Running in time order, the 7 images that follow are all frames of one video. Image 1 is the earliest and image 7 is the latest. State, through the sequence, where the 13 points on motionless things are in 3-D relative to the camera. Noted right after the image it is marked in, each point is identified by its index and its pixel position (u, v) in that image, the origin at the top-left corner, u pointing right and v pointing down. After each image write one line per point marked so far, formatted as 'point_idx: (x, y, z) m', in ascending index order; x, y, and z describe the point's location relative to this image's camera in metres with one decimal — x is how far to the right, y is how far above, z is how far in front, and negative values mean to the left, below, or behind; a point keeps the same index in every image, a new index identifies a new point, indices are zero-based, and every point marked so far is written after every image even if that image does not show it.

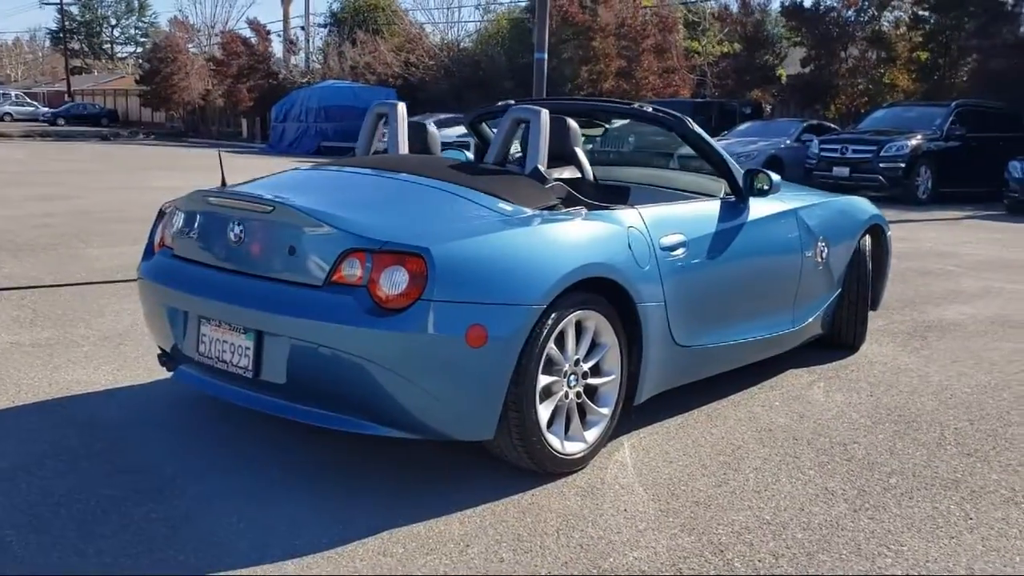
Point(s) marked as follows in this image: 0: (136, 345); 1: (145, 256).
0: (-2.7, -0.4, +7.1) m
1: (-2.0, +0.2, +5.4) m
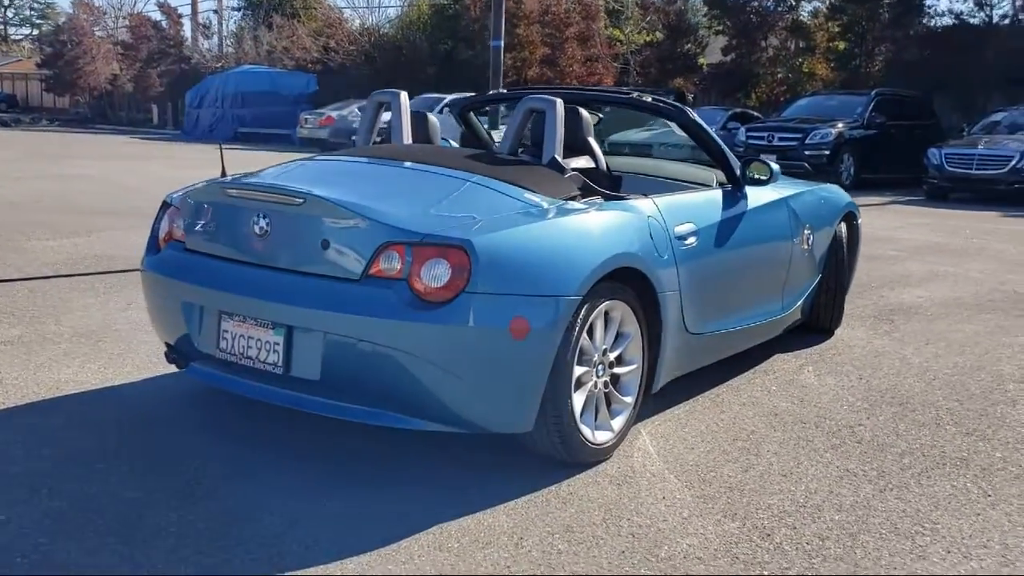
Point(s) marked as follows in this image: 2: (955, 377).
0: (-2.7, -0.4, +6.9) m
1: (-1.9, +0.2, +5.2) m
2: (+3.0, -0.6, +6.7) m
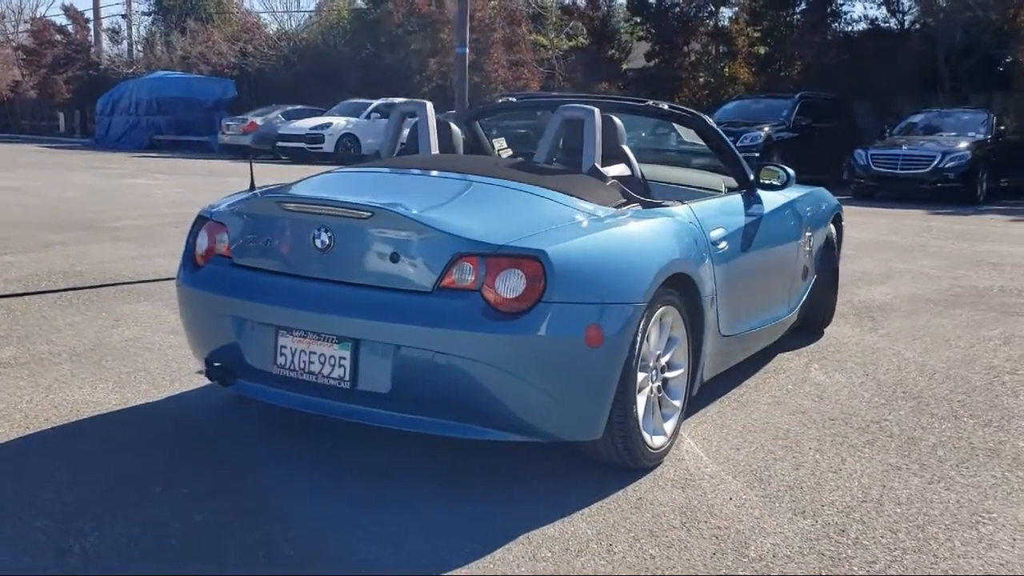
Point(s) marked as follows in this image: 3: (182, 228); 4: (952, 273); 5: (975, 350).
0: (-2.6, -0.5, +6.6) m
1: (-1.7, +0.1, +5.1) m
2: (+3.1, -0.6, +6.9) m
3: (-4.6, +0.8, +13.7) m
4: (+5.2, +0.2, +11.8) m
5: (+3.6, -0.5, +7.6) m
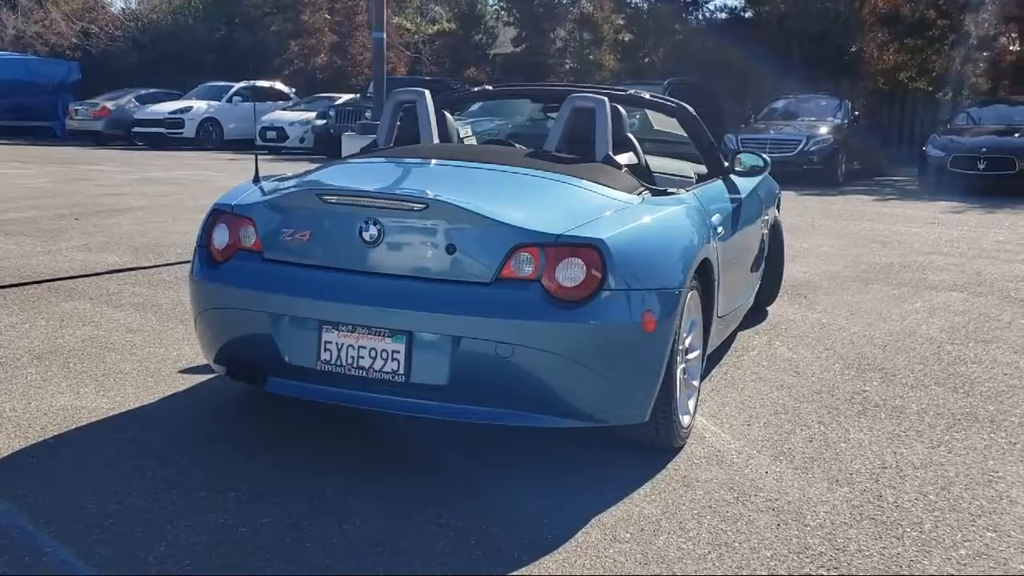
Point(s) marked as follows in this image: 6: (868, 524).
0: (-2.7, -0.5, +6.3) m
1: (-1.5, +0.1, +4.9) m
2: (+2.9, -0.4, +7.4) m
3: (-5.7, +0.9, +13.0) m
4: (+4.3, +0.5, +12.5) m
5: (+3.3, -0.3, +8.2) m
6: (+1.5, -1.0, +4.2) m
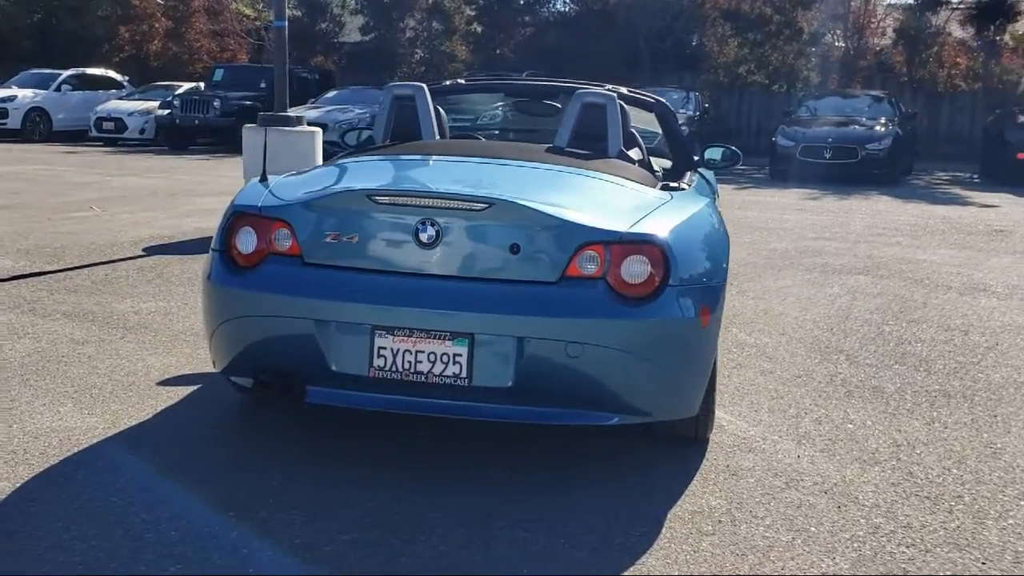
0: (-2.7, -0.5, +5.8) m
1: (-1.3, +0.1, +4.6) m
2: (+2.6, -0.3, +7.9) m
3: (-6.9, +0.8, +11.8) m
4: (+3.1, +0.7, +13.1) m
5: (+2.9, -0.2, +8.6) m
6: (+1.8, -0.9, +4.4) m
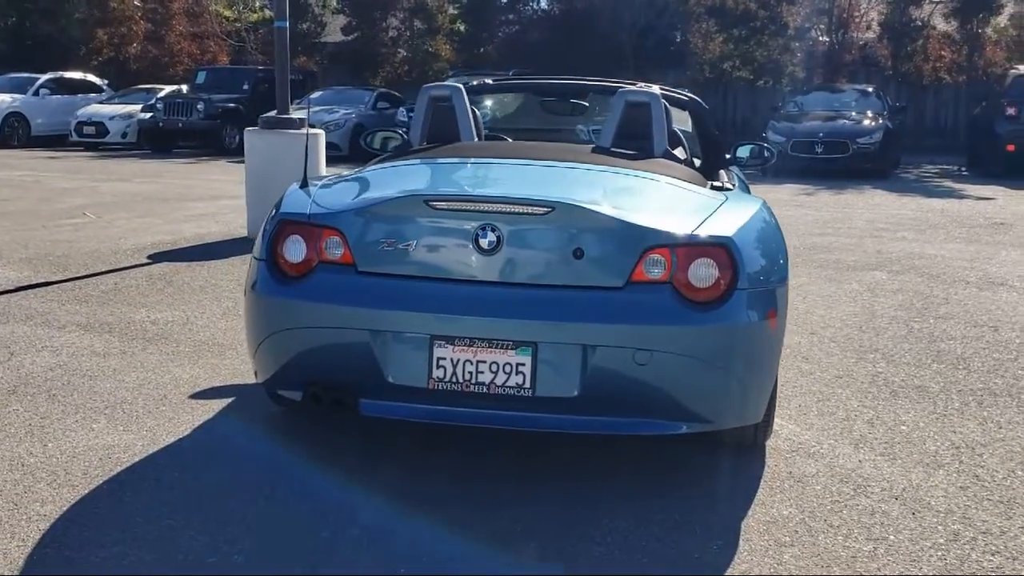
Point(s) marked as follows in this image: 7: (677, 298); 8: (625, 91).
0: (-2.5, -0.6, +5.6) m
1: (-1.1, +0.1, +4.4) m
2: (+2.8, -0.3, +7.8) m
3: (-6.8, +0.7, +11.5) m
4: (+3.1, +0.7, +13.0) m
5: (+3.0, -0.1, +8.5) m
6: (+2.1, -0.9, +4.3) m
7: (+0.7, 0.0, +4.2) m
8: (+0.6, +1.1, +5.3) m
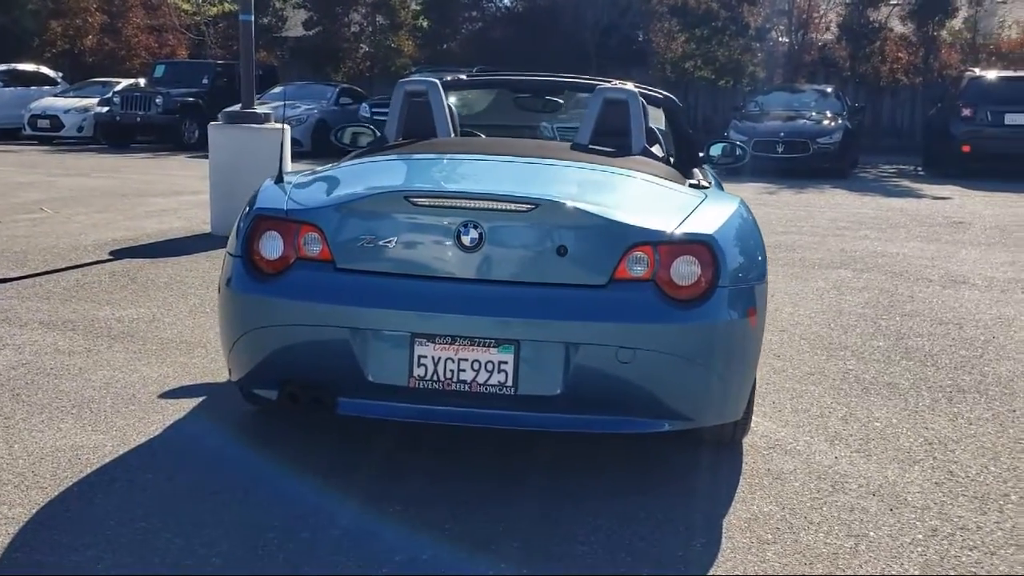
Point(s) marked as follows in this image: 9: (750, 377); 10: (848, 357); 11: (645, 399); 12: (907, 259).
0: (-2.6, -0.6, +5.4) m
1: (-1.2, +0.1, +4.3) m
2: (+2.6, -0.3, +7.8) m
3: (-7.1, +0.7, +11.2) m
4: (+2.7, +0.7, +13.1) m
5: (+2.8, -0.1, +8.6) m
6: (+2.0, -0.9, +4.4) m
7: (+0.6, 0.0, +4.2) m
8: (+0.5, +1.1, +5.3) m
9: (+1.1, -0.4, +4.5) m
10: (+2.3, -0.5, +6.7) m
11: (+0.6, -0.5, +4.2) m
12: (+4.5, +0.3, +11.2) m
